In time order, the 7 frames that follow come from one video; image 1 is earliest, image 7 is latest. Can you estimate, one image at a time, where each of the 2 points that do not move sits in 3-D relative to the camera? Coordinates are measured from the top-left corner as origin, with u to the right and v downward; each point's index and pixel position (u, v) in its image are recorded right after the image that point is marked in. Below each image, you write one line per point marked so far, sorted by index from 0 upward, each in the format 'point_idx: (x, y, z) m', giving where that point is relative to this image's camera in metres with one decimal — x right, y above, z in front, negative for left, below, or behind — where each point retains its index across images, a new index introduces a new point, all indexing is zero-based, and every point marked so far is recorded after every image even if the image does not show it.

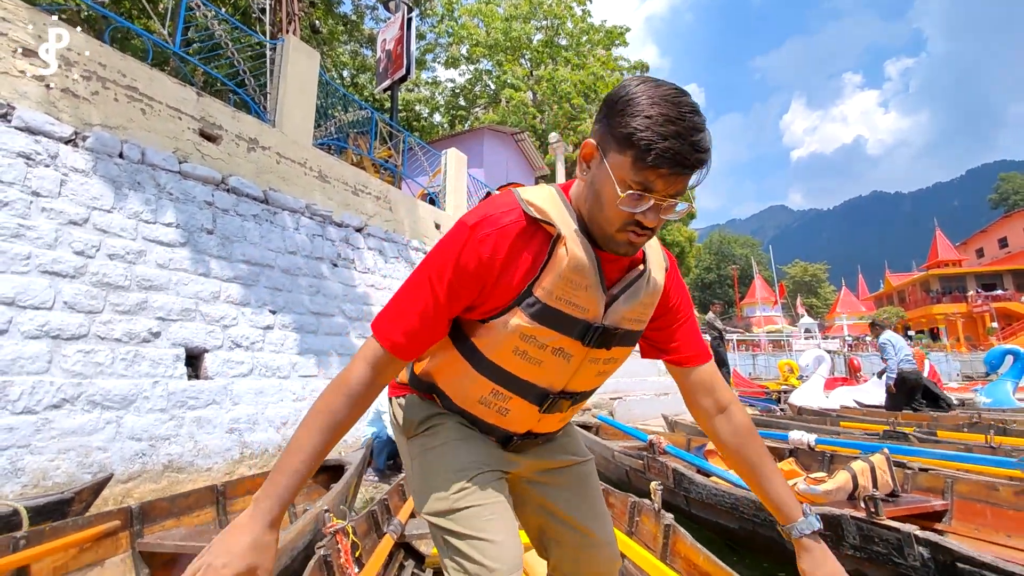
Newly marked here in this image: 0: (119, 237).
0: (-3.2, +0.4, +4.7) m
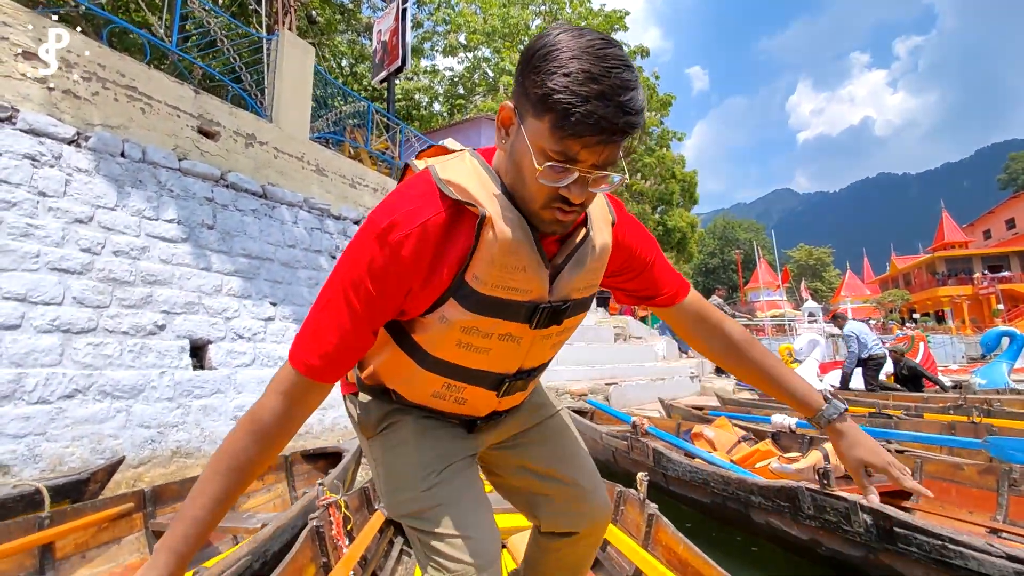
0: (-3.3, +0.5, +4.9) m
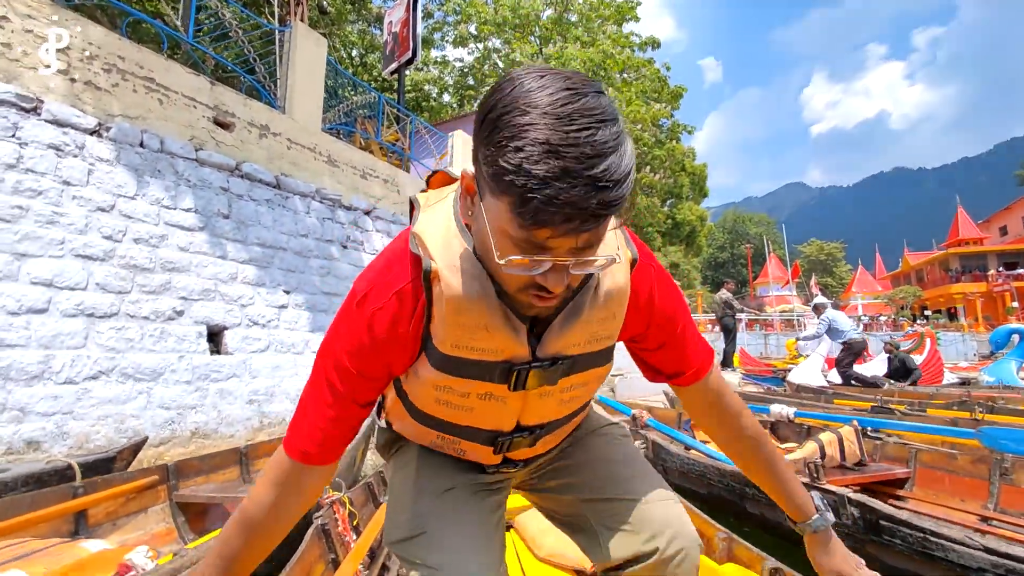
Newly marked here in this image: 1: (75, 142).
0: (-3.2, +0.6, +5.0) m
1: (-3.5, +1.2, +4.6) m
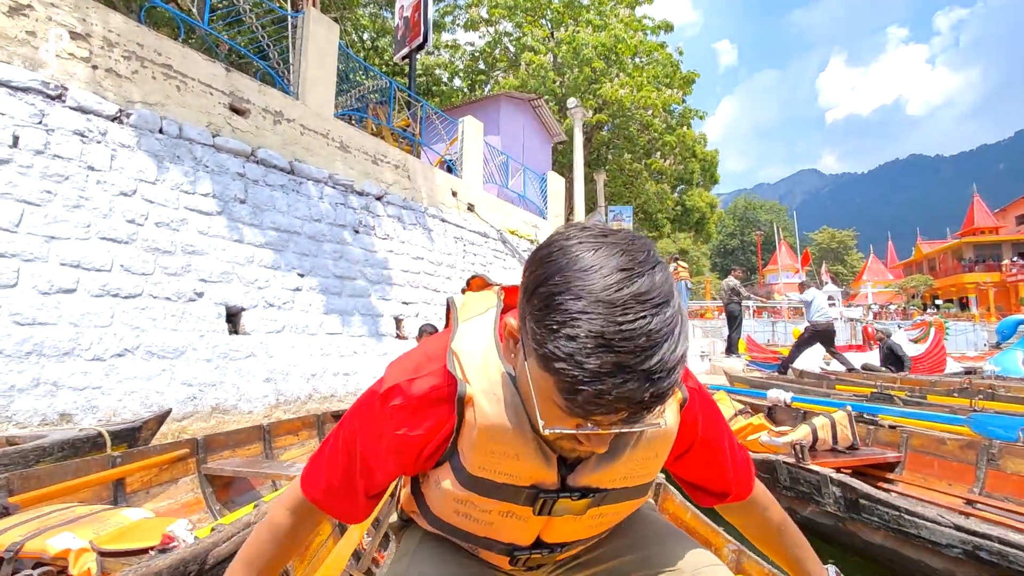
0: (-3.1, +0.7, +5.2) m
1: (-3.5, +1.3, +4.8) m
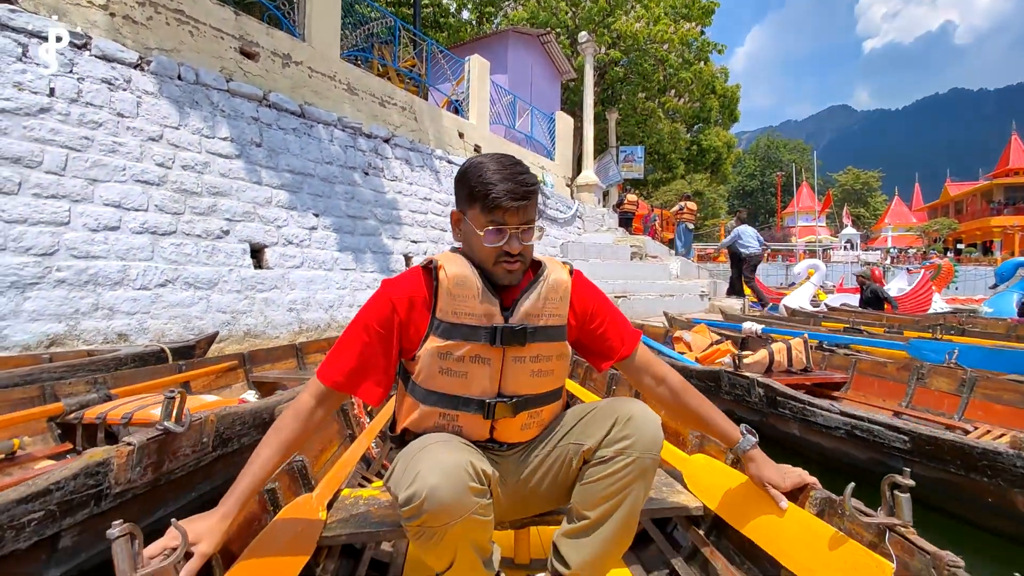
0: (-3.2, +1.3, +5.6) m
1: (-3.5, +1.9, +5.1) m
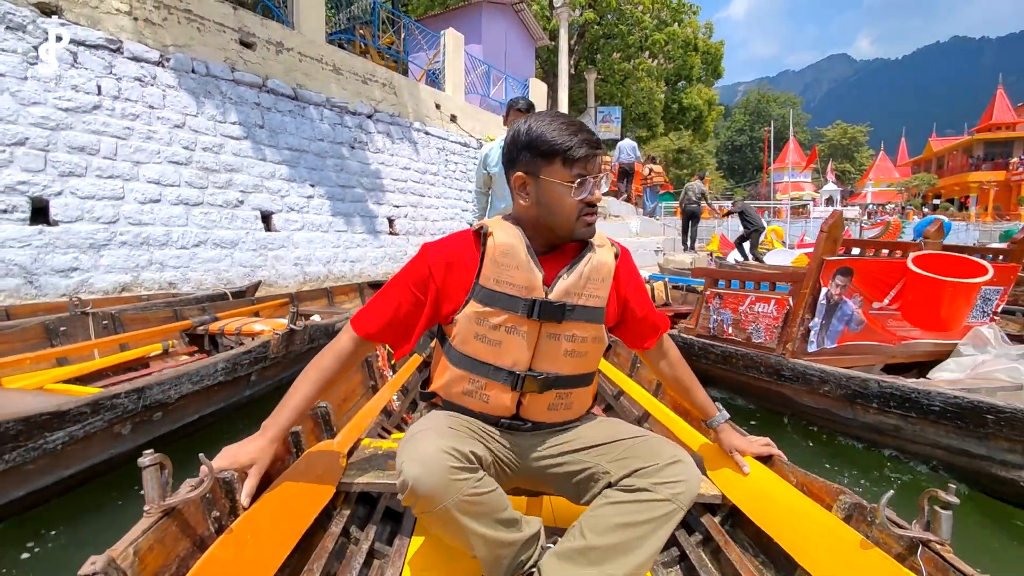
0: (-3.6, +1.8, +6.8) m
1: (-4.0, +2.3, +6.3) m
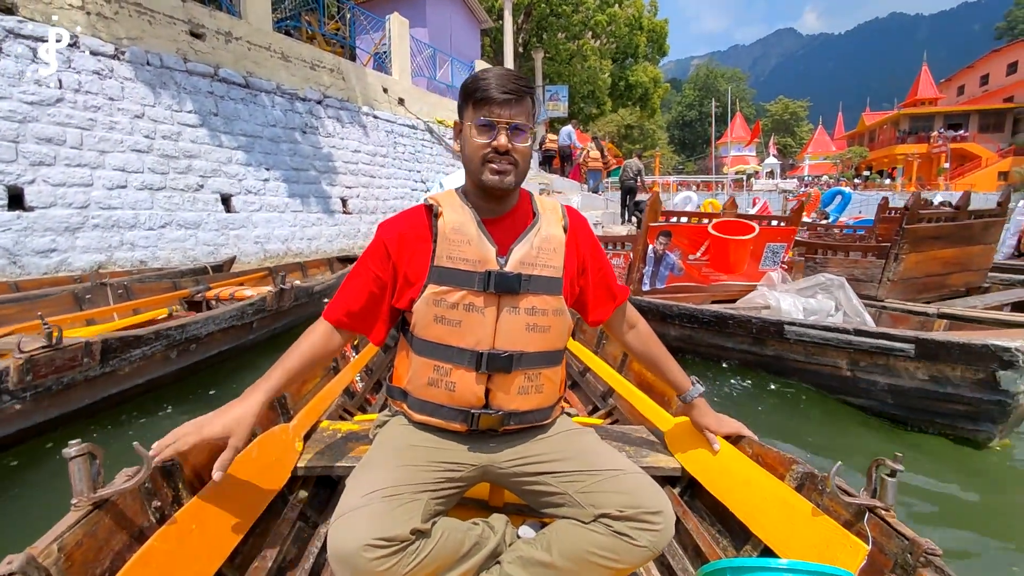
0: (-4.4, +2.1, +7.3) m
1: (-4.7, +2.6, +6.8) m
